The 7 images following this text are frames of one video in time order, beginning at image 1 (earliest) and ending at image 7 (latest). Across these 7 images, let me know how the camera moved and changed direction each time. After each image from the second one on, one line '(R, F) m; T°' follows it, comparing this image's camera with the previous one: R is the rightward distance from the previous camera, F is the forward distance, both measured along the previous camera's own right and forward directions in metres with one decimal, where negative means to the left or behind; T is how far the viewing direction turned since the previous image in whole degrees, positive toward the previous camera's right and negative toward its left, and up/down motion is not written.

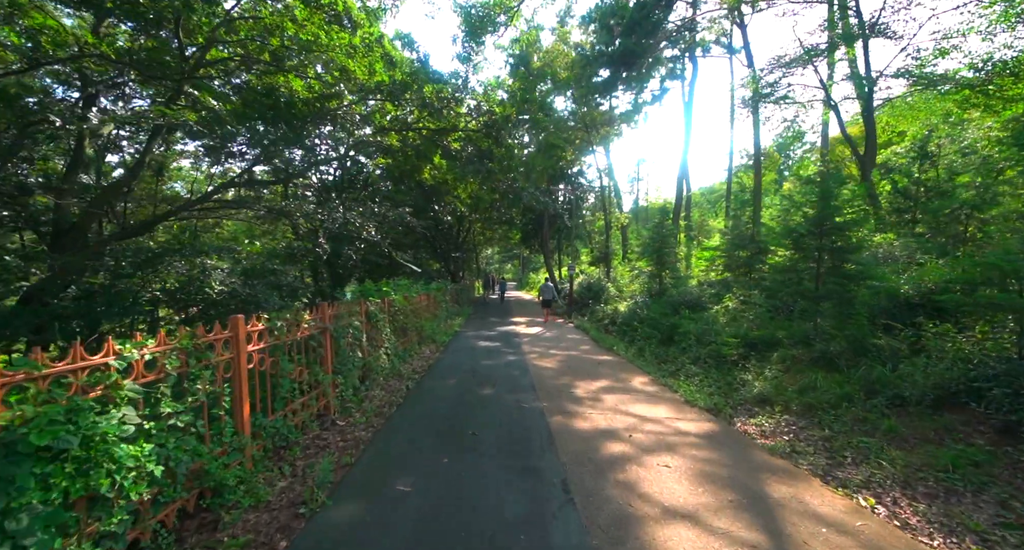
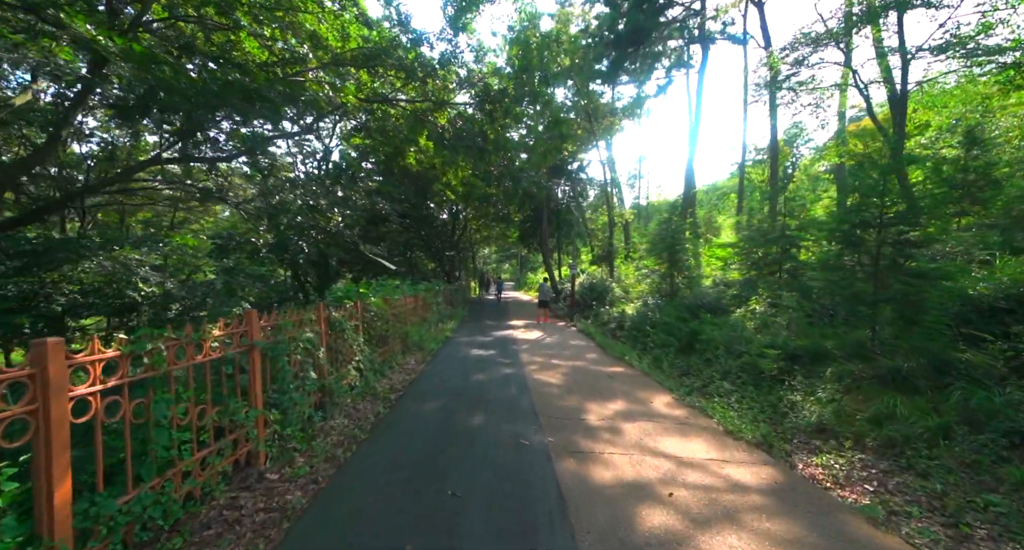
(0.0, +1.3) m; 0°
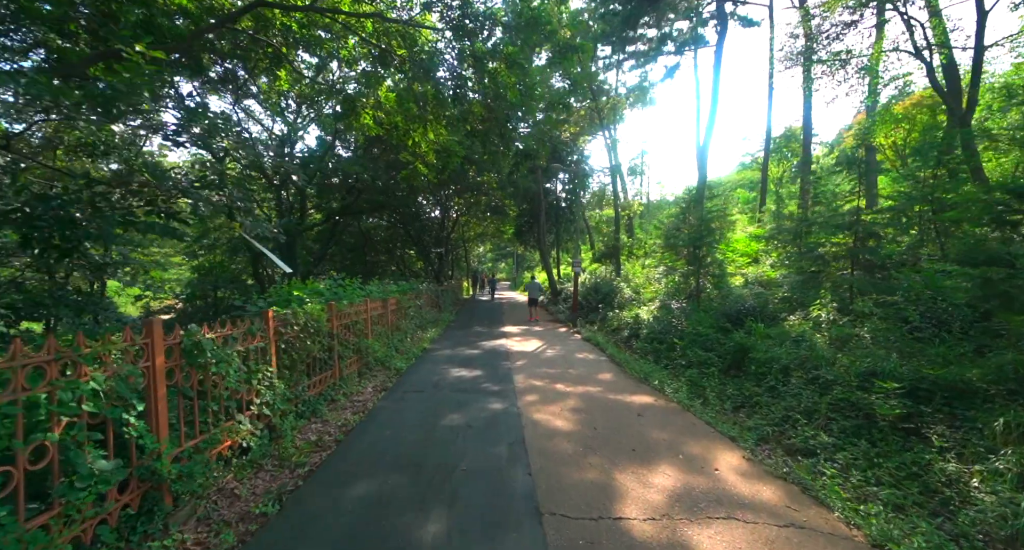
(+0.1, +2.2) m; +1°
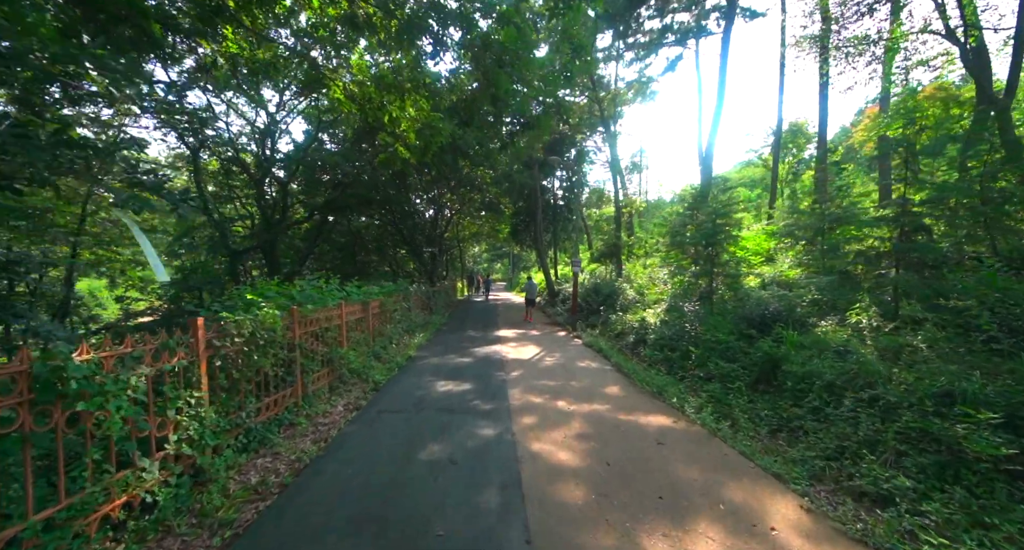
(0.0, +1.0) m; +1°
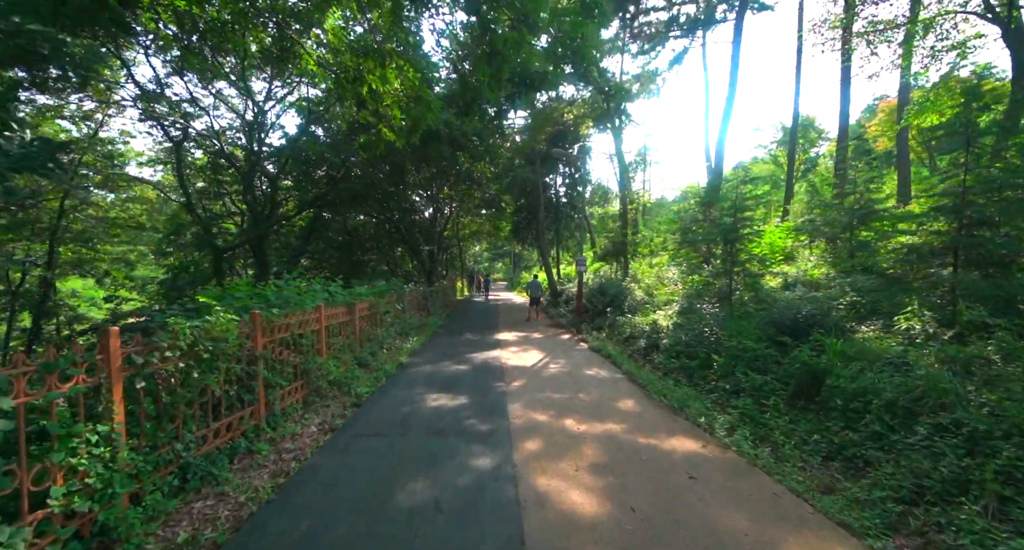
(0.0, +0.8) m; 0°
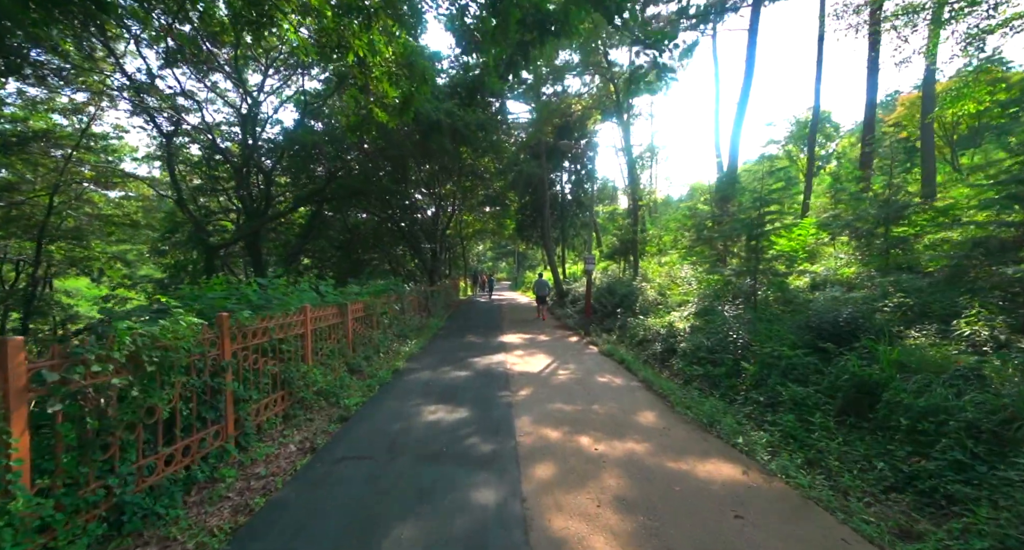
(0.0, +0.7) m; 0°
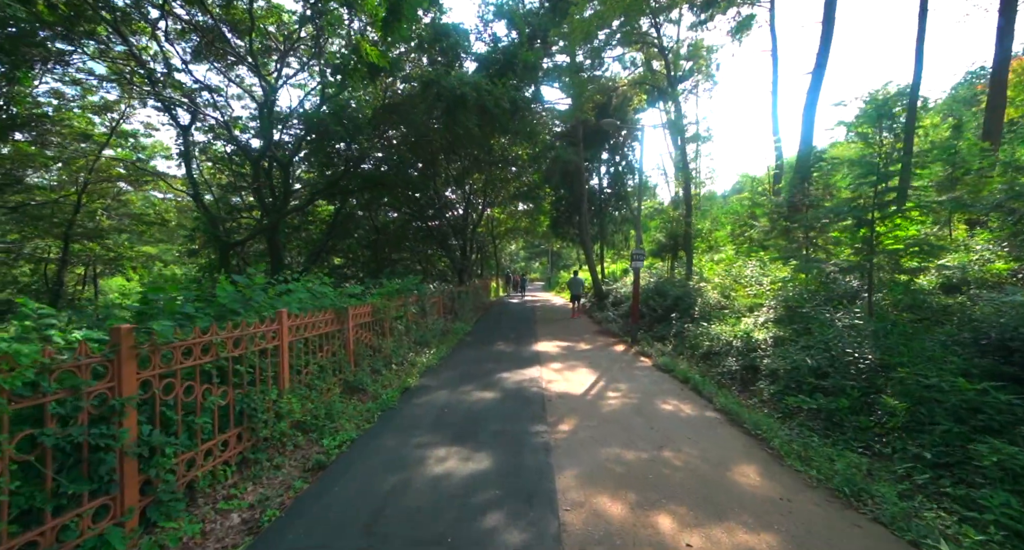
(-0.1, +1.5) m; -4°
